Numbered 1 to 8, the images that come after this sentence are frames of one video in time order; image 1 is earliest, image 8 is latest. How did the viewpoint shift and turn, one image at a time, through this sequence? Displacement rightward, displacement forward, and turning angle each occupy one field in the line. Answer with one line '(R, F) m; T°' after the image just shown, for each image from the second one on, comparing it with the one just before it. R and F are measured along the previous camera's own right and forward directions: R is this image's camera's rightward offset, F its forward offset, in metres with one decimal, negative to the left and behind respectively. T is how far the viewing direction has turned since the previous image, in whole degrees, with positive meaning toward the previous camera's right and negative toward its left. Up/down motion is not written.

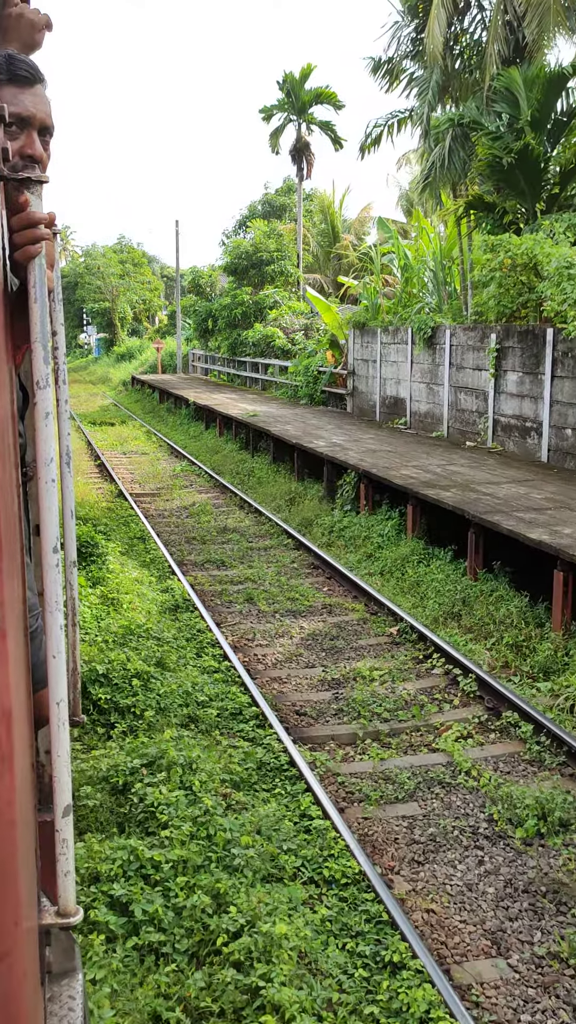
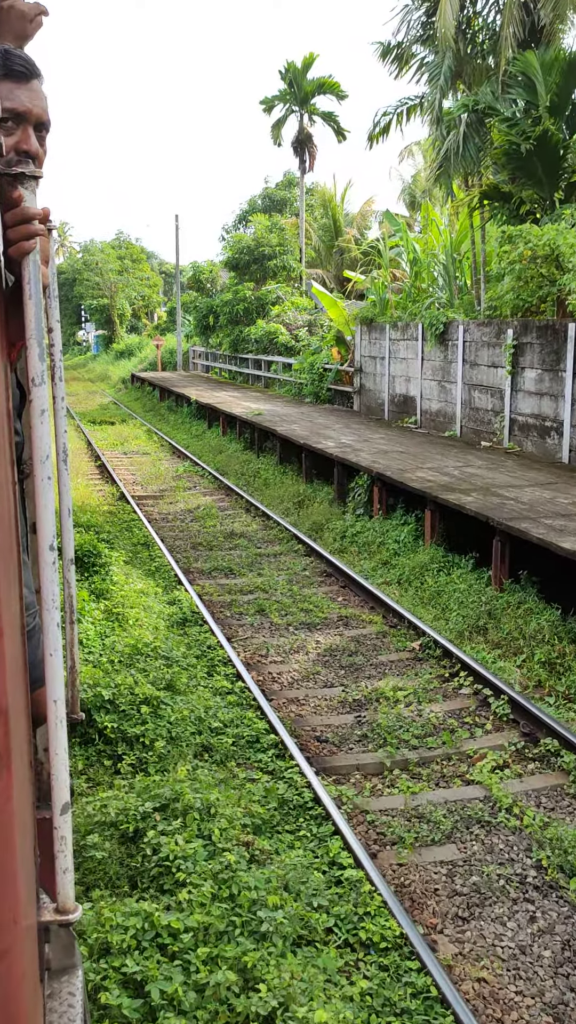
(-0.1, +0.3) m; 0°
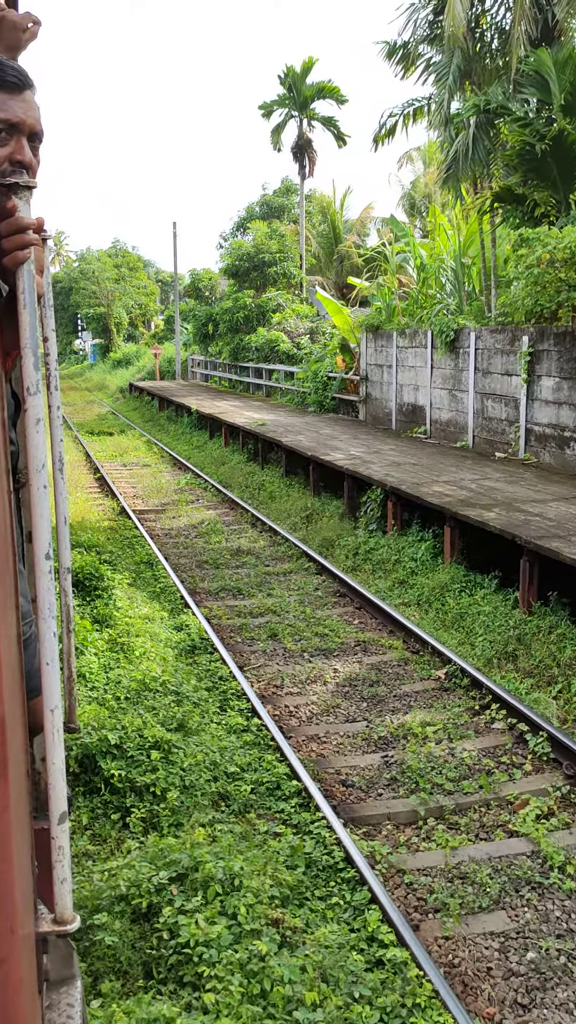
(-0.1, +0.4) m; 0°
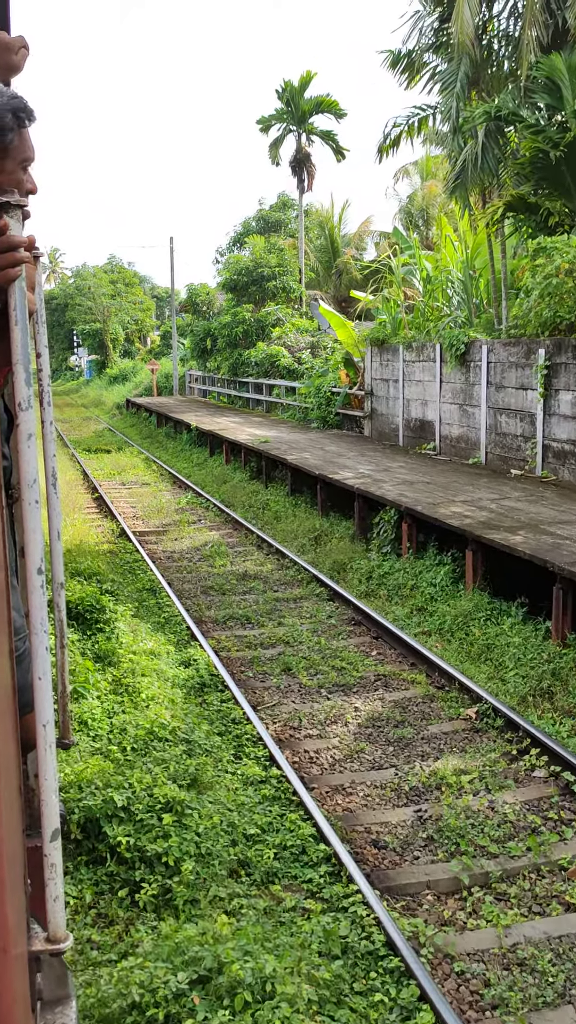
(-0.1, +0.4) m; 0°
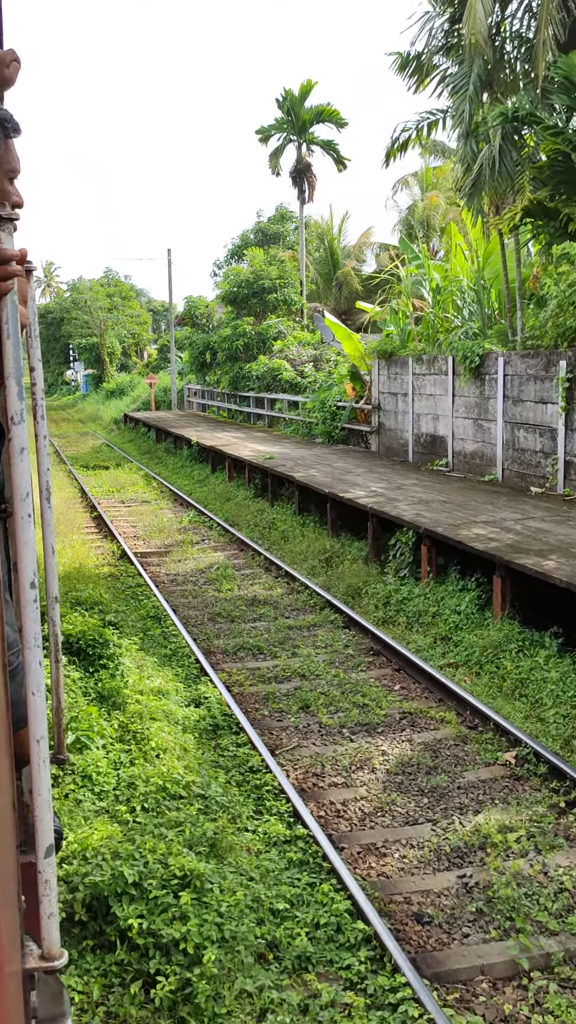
(-0.1, +0.4) m; 0°
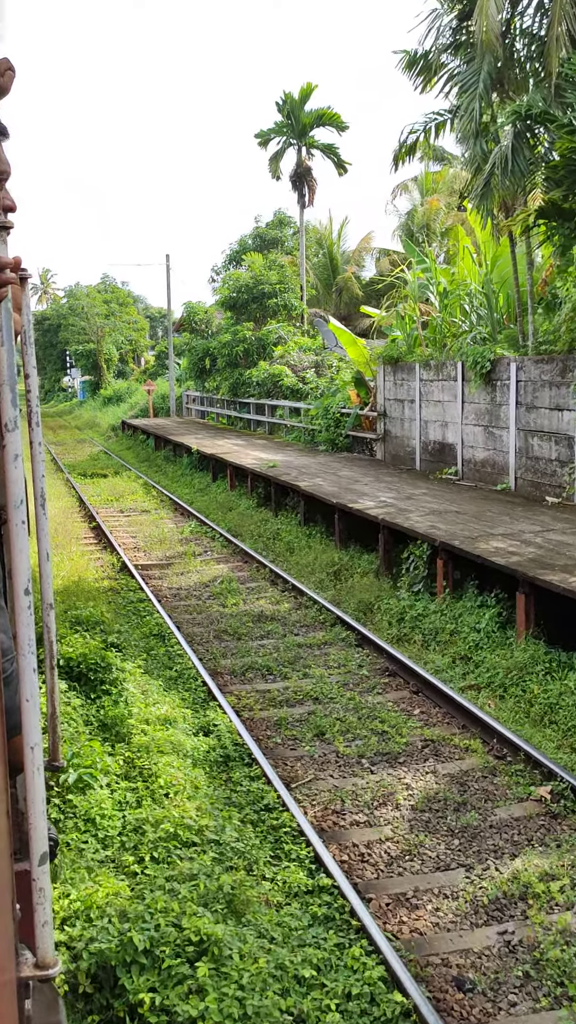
(-0.1, +0.3) m; 0°
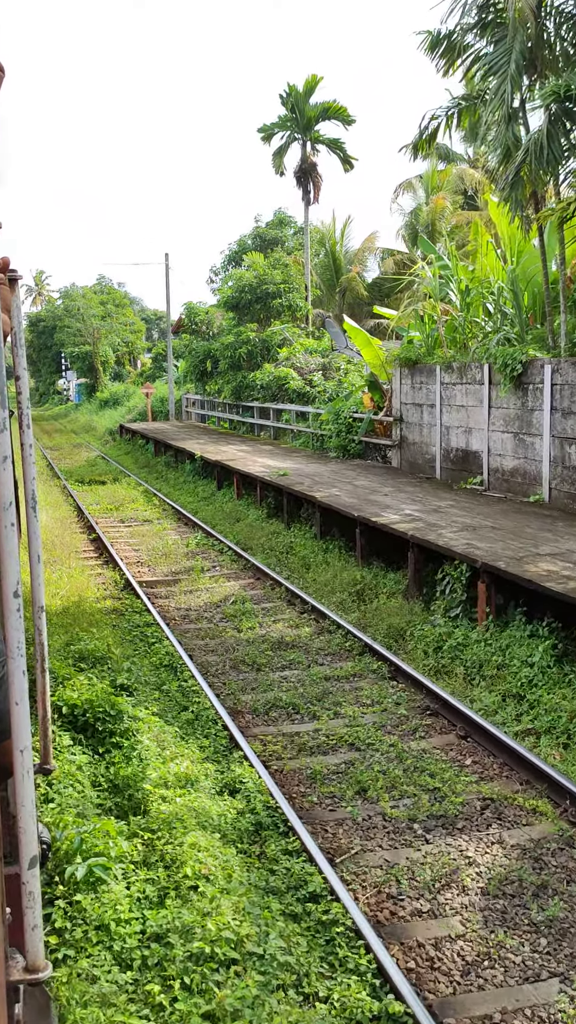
(-0.2, +0.6) m; 0°
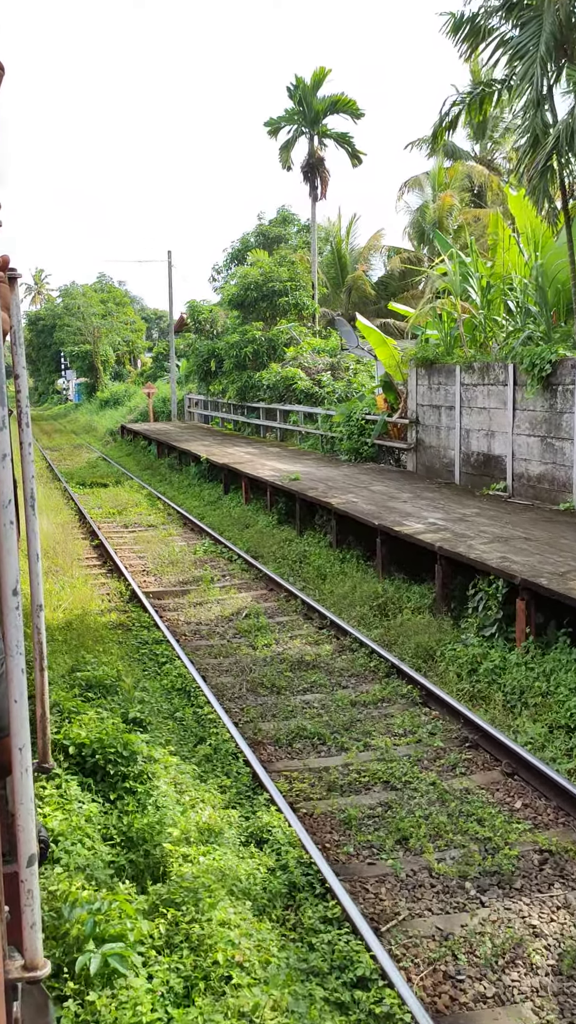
(-0.2, +0.5) m; 0°
